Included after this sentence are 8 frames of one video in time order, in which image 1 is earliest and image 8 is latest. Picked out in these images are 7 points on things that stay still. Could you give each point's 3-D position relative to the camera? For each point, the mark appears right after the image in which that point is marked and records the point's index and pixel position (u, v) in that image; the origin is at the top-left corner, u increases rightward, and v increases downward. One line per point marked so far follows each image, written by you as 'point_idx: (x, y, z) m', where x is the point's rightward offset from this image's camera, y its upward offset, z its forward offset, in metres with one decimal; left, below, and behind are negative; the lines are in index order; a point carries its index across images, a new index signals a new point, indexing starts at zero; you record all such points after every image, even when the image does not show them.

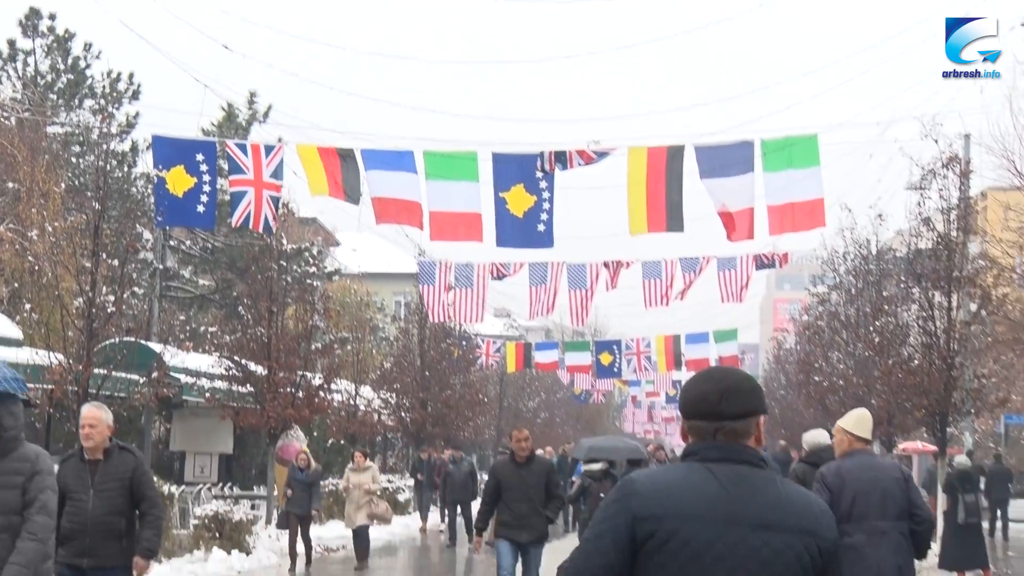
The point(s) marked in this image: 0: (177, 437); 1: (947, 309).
0: (-5.8, -2.2, +18.7) m
1: (+5.3, -0.2, +13.1) m
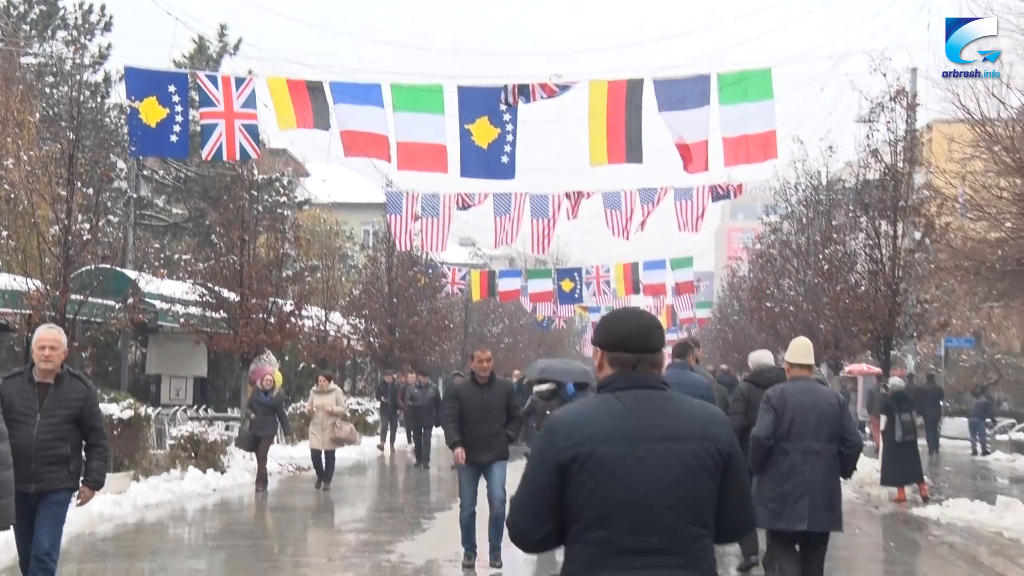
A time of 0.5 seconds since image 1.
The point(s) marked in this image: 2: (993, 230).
0: (-6.4, -1.1, +19.1) m
1: (+4.8, +0.7, +13.7) m
2: (+5.5, +0.7, +12.3) m
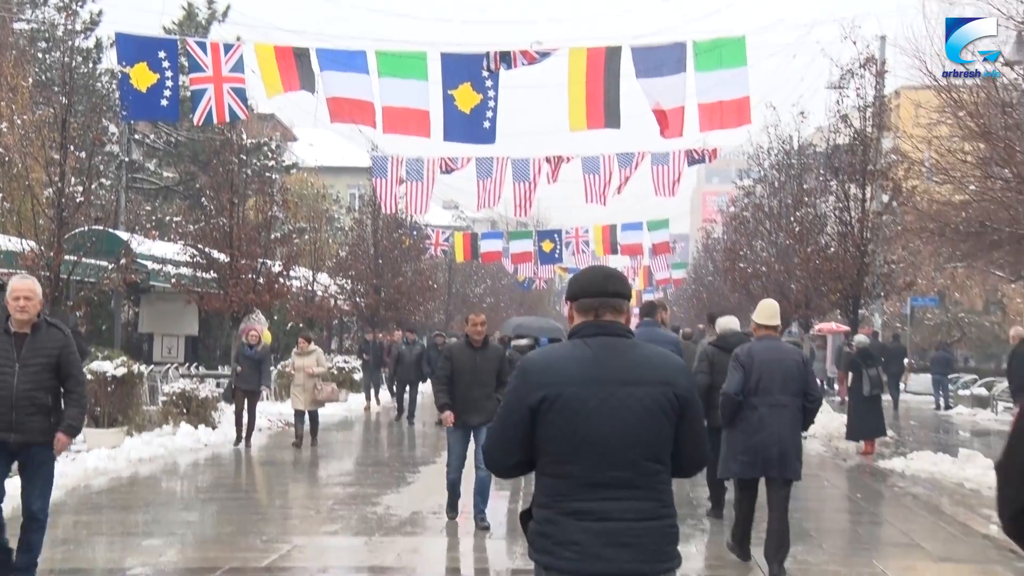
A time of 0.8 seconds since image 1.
0: (-6.6, -0.5, +19.5) m
1: (+4.6, +1.2, +14.1) m
2: (+5.3, +1.1, +12.7) m
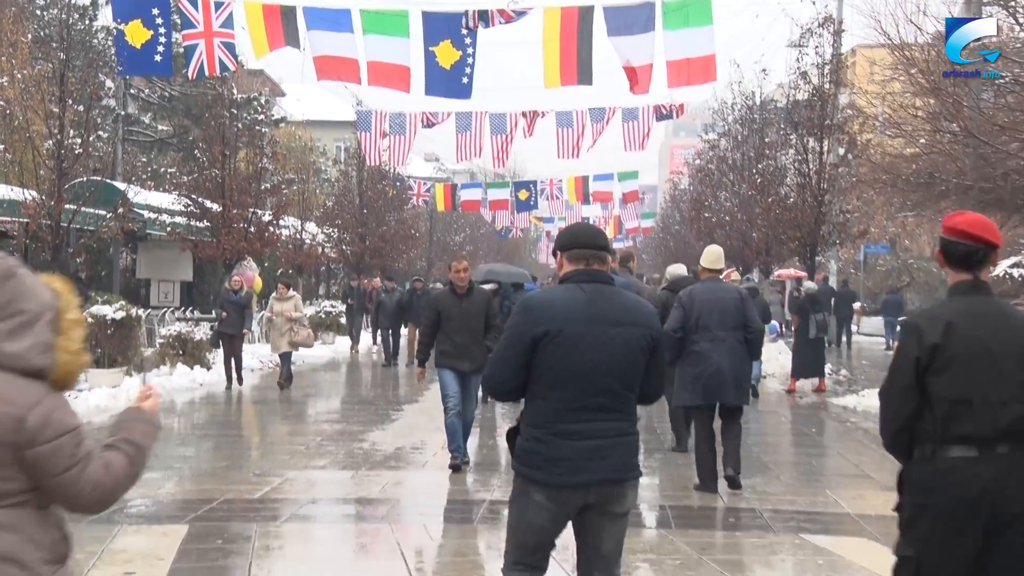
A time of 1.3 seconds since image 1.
0: (-7.0, +0.4, +20.2) m
1: (+4.3, +1.9, +14.9) m
2: (+5.0, +1.8, +13.5) m
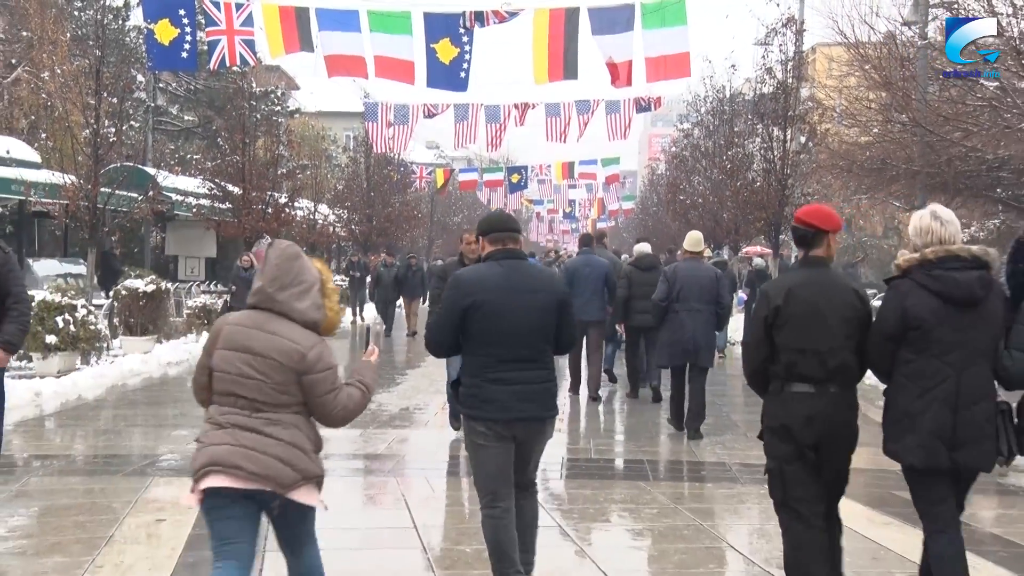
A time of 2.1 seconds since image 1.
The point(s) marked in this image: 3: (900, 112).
0: (-7.1, +0.9, +21.7) m
1: (+4.2, +2.3, +16.3) m
2: (+4.9, +2.2, +14.9) m
3: (+5.0, +2.3, +13.6) m
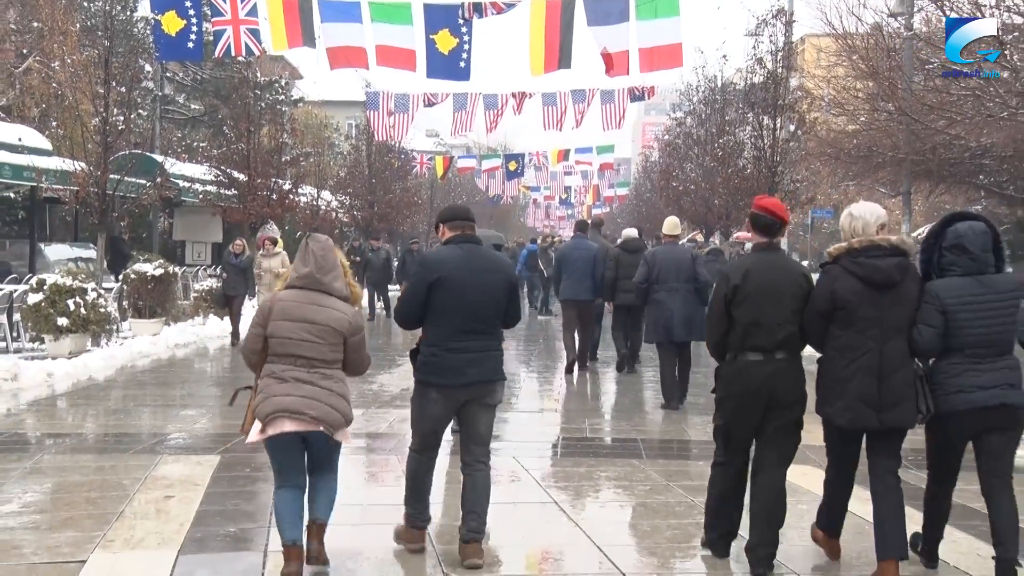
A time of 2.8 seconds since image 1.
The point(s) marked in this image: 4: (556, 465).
0: (-7.1, +1.2, +22.2) m
1: (+4.2, +2.5, +16.7) m
2: (+4.9, +2.4, +15.4) m
3: (+5.0, +2.5, +14.1) m
4: (+0.4, -1.4, +8.8) m
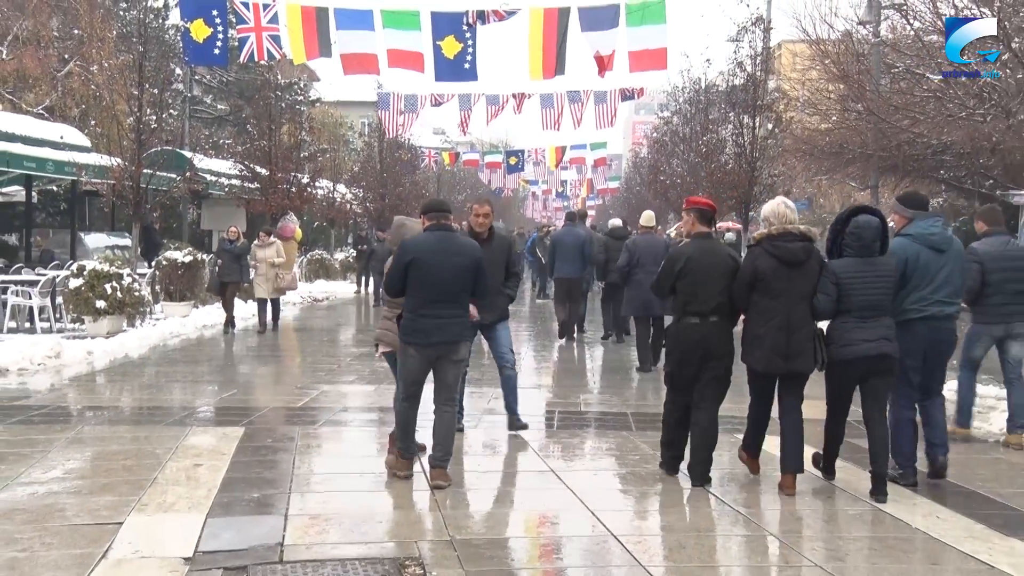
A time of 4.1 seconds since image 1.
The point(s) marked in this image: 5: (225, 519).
0: (-7.1, +1.5, +23.6) m
1: (+4.2, +2.7, +18.1) m
2: (+4.9, +2.6, +16.7) m
3: (+5.0, +2.7, +15.4) m
4: (+0.3, -1.3, +10.2) m
5: (-1.7, -1.4, +6.3) m
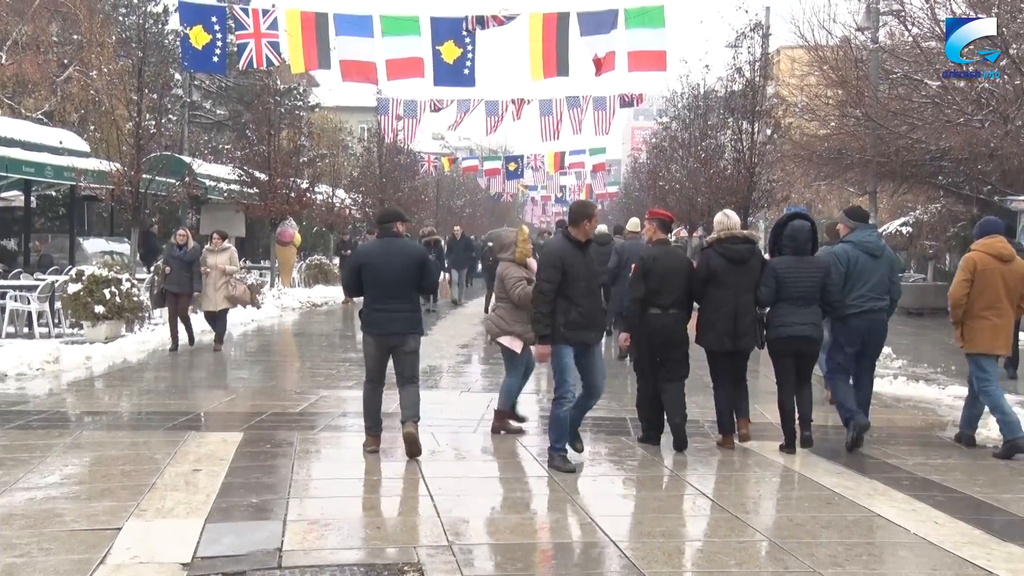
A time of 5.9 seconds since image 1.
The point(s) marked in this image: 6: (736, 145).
0: (-7.1, +1.4, +23.6) m
1: (+4.2, +2.7, +18.1) m
2: (+4.9, +2.5, +16.7) m
3: (+4.9, +2.6, +15.4) m
4: (+0.3, -1.3, +10.2) m
5: (-1.7, -1.4, +6.3) m
6: (+4.0, +2.5, +18.5) m
